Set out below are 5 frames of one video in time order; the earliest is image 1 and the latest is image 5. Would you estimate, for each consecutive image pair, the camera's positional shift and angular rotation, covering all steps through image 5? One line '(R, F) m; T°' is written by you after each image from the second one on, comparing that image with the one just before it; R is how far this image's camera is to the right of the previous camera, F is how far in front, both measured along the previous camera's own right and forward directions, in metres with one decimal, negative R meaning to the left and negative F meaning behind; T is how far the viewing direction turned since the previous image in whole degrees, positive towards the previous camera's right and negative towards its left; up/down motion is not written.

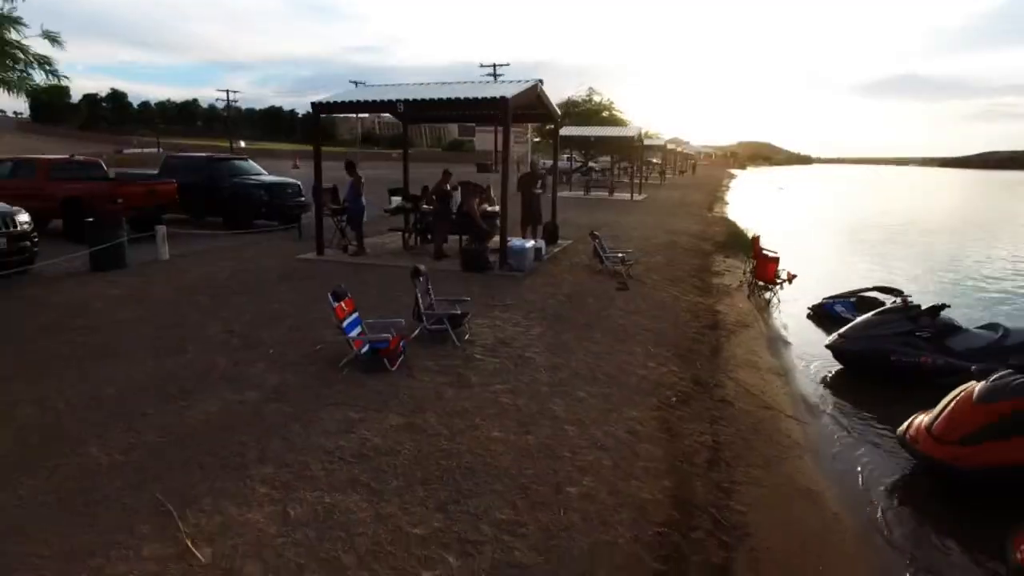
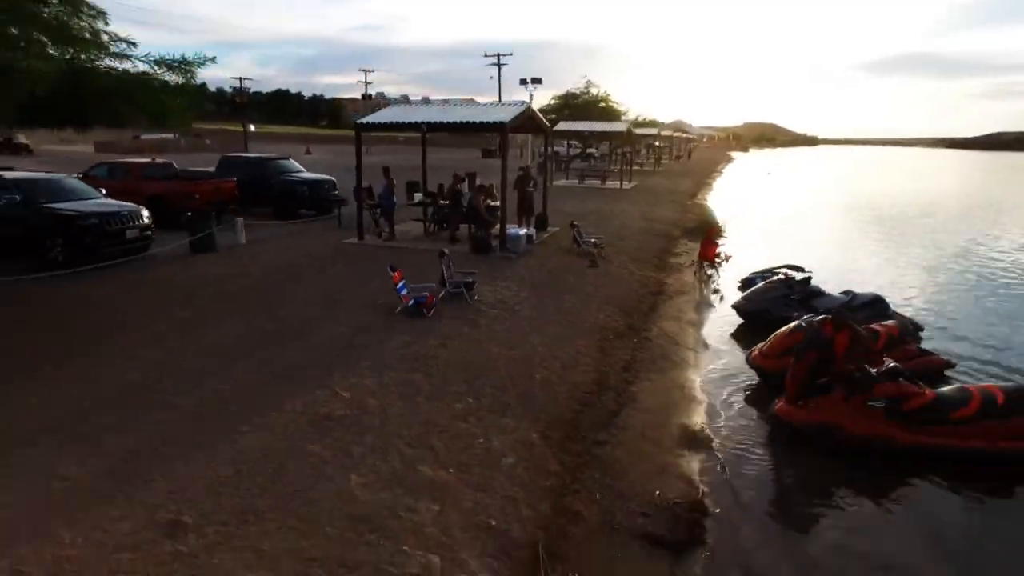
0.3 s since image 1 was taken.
(+0.1, -1.8) m; 0°
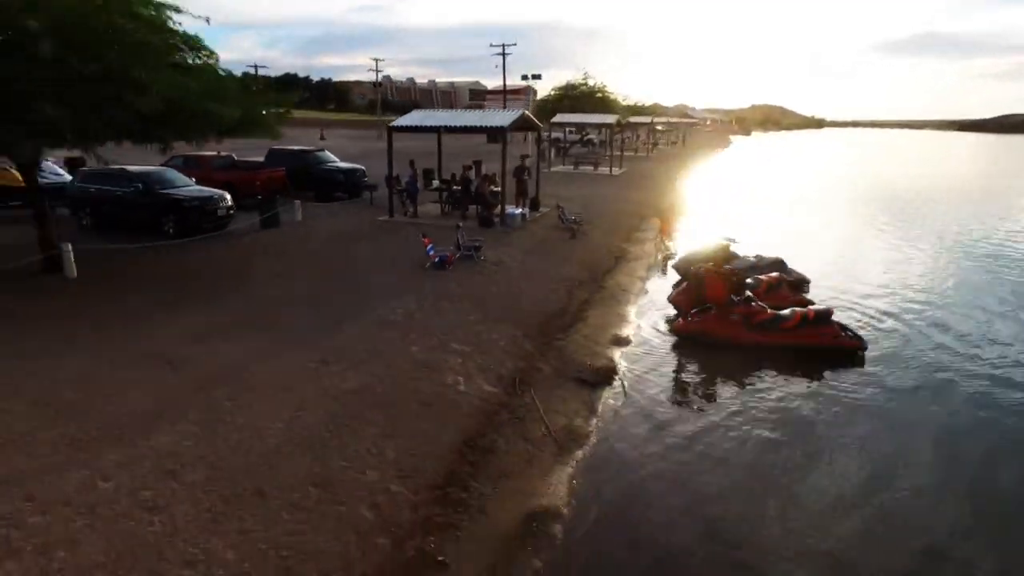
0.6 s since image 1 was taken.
(+0.1, -2.1) m; 0°
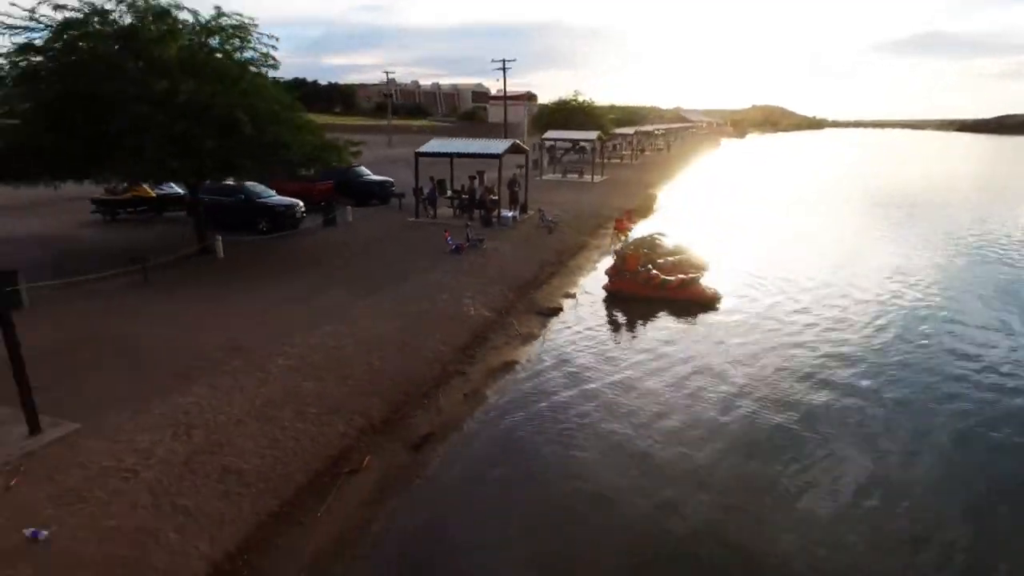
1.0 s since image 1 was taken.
(+0.2, -3.6) m; 0°
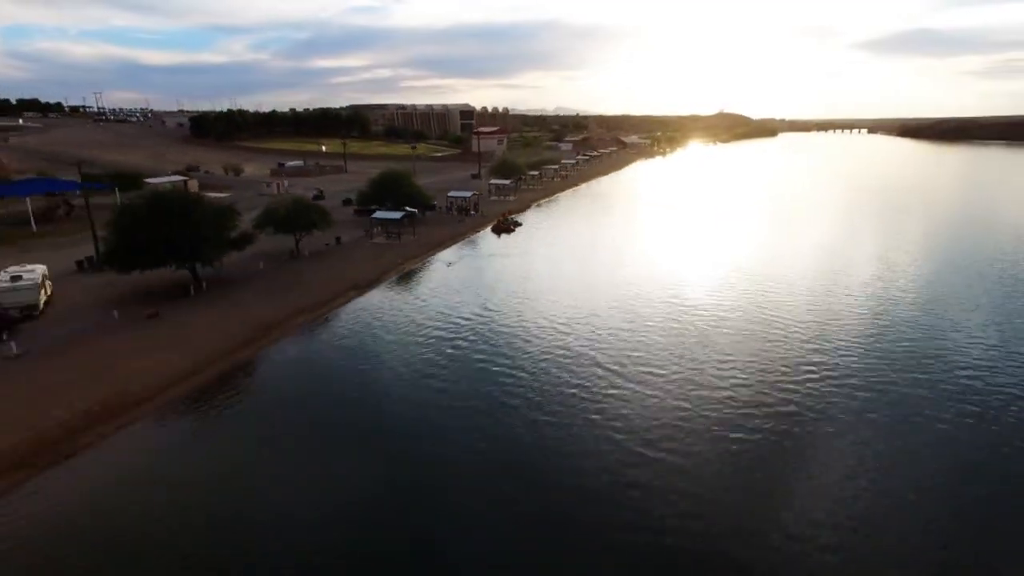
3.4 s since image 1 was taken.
(+2.1, -33.5) m; +1°
